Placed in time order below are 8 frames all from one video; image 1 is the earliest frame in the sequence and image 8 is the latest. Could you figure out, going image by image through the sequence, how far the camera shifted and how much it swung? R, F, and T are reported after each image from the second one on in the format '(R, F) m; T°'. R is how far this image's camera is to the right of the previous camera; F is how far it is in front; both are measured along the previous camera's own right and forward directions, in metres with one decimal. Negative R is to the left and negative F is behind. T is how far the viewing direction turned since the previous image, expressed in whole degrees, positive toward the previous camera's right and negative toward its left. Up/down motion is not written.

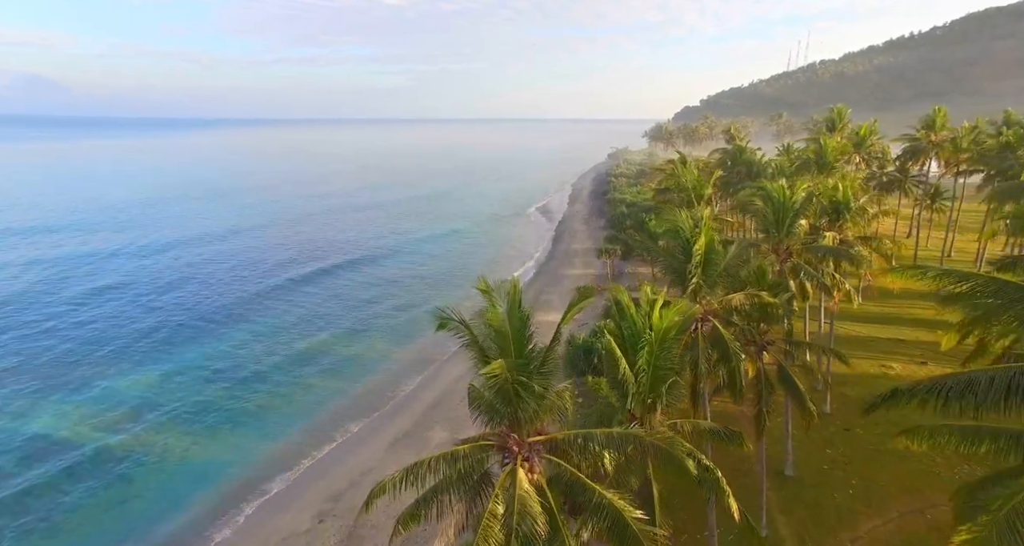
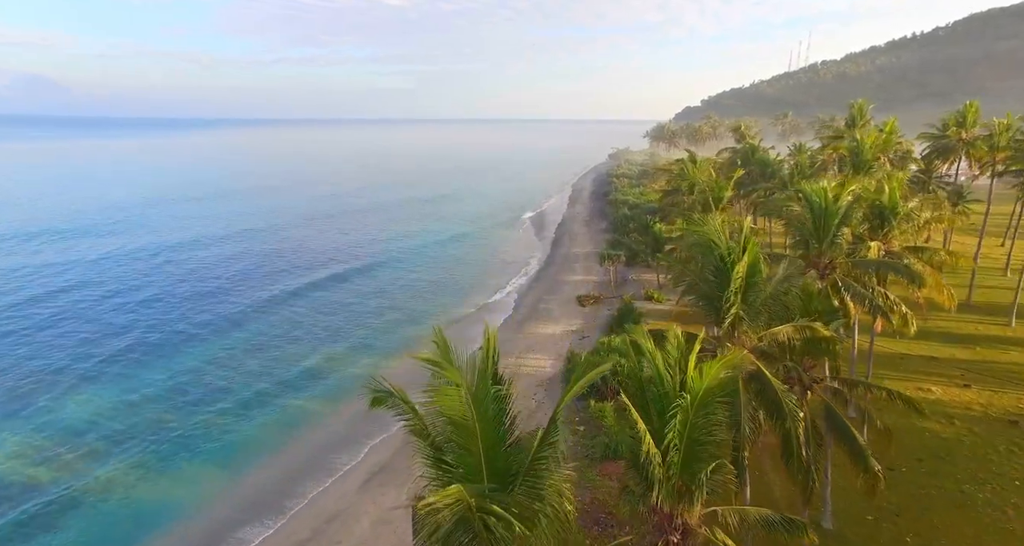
(+0.3, +3.0) m; 0°
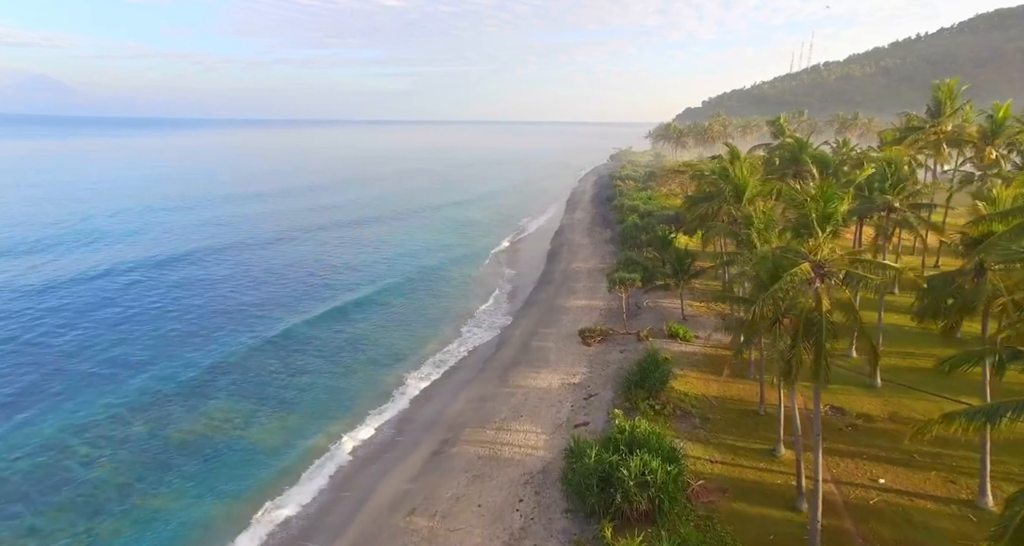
(+0.8, +9.3) m; 0°
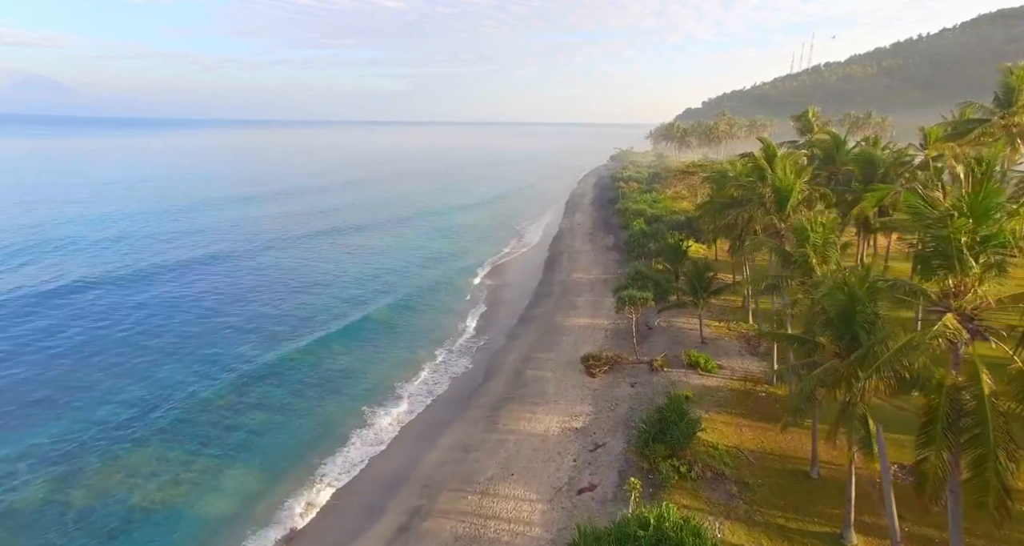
(+0.4, +4.9) m; 0°
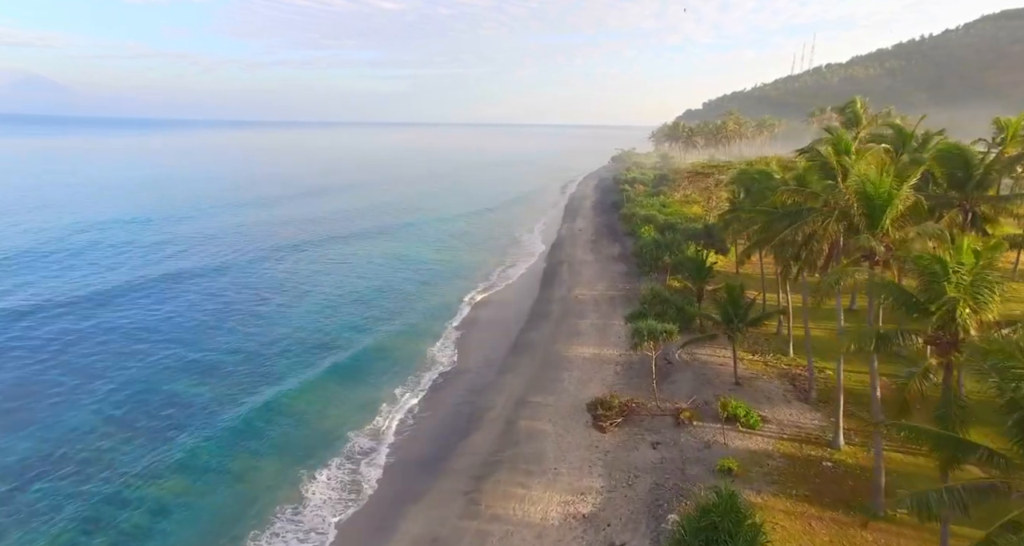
(+0.4, +5.9) m; 0°
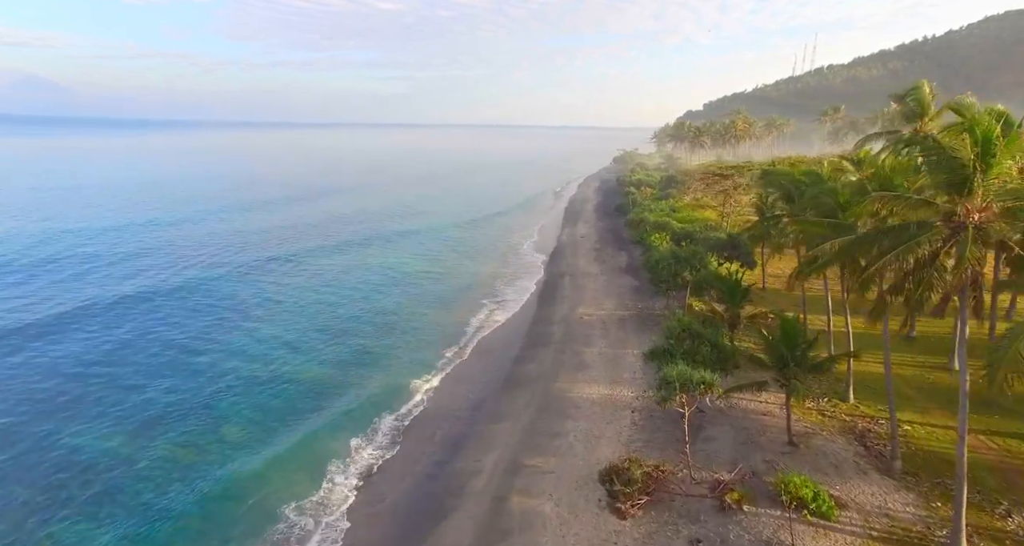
(+0.3, +5.5) m; 0°
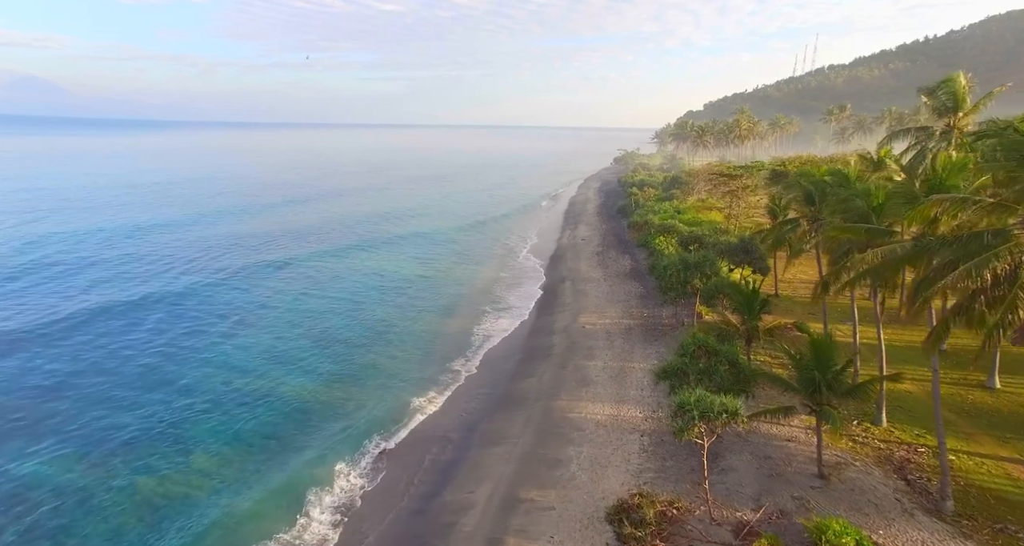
(+0.1, +2.2) m; 0°
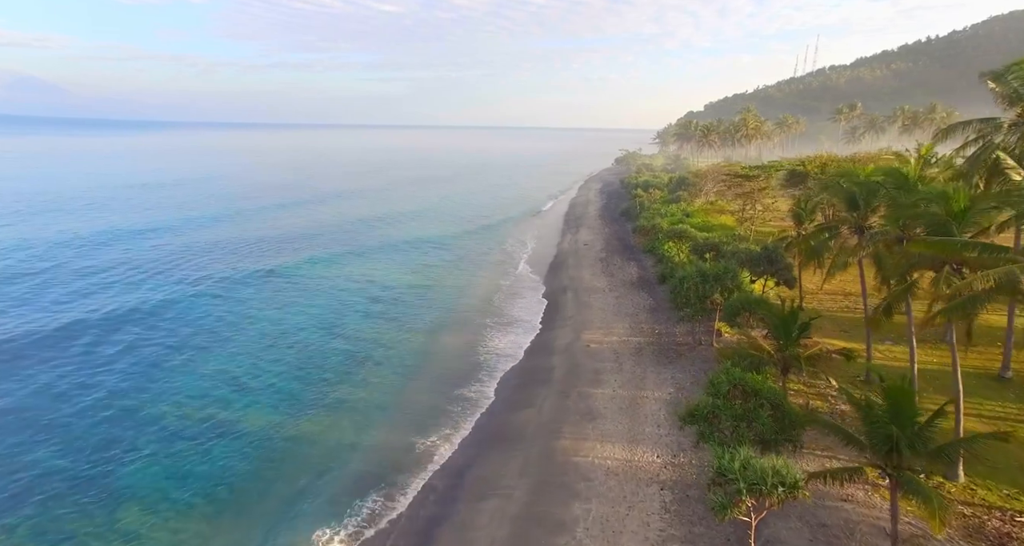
(+0.2, +3.7) m; 0°
